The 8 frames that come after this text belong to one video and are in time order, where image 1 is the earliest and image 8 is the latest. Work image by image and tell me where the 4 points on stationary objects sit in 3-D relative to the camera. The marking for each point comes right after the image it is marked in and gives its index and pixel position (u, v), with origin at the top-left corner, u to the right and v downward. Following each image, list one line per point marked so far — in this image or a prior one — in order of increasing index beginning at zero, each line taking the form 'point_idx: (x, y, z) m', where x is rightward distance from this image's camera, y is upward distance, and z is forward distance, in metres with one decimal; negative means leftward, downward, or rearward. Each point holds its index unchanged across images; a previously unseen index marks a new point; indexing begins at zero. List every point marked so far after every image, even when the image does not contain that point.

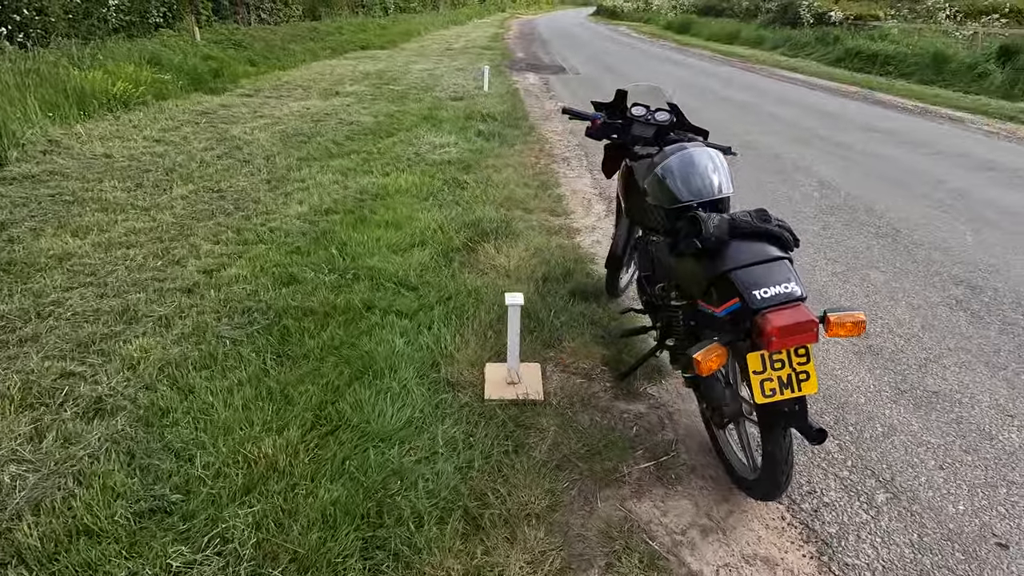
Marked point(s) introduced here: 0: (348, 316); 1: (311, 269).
0: (-1.0, -0.2, +3.3) m
1: (-1.4, +0.1, +3.8) m
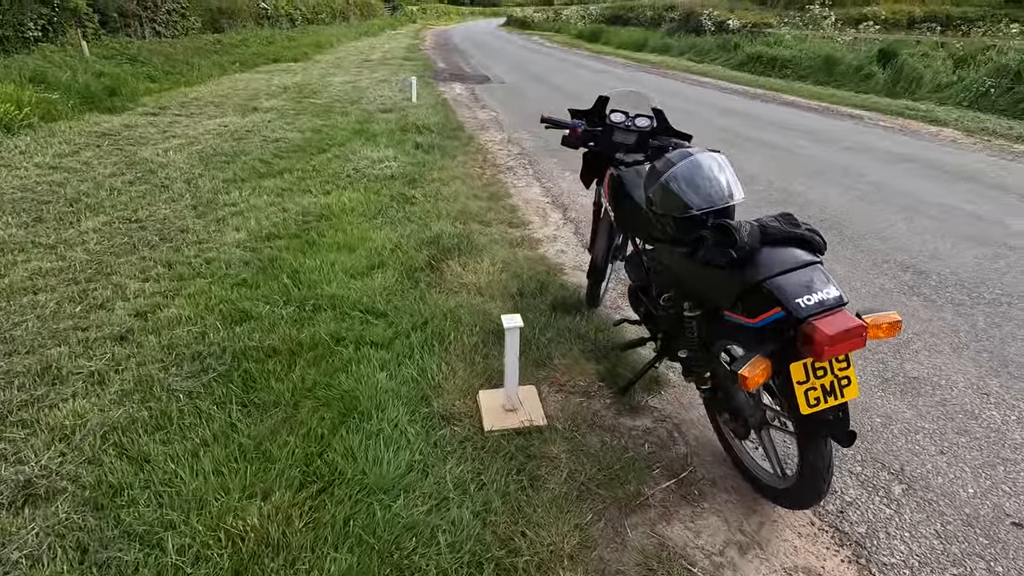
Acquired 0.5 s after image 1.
0: (-1.1, -0.4, +3.0) m
1: (-1.6, -0.1, +3.5) m
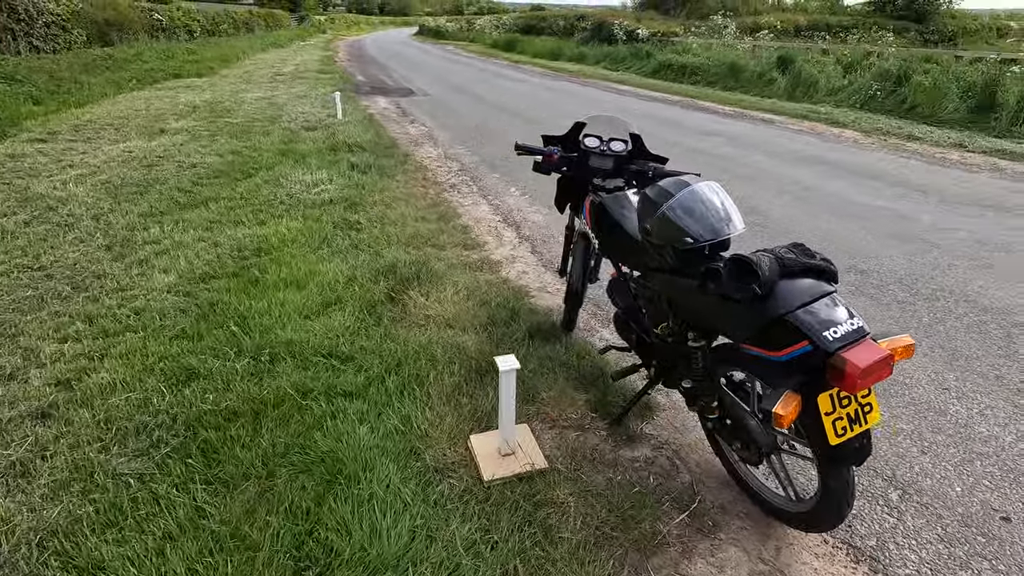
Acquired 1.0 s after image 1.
0: (-1.1, -0.6, +2.7) m
1: (-1.7, -0.4, +3.1) m
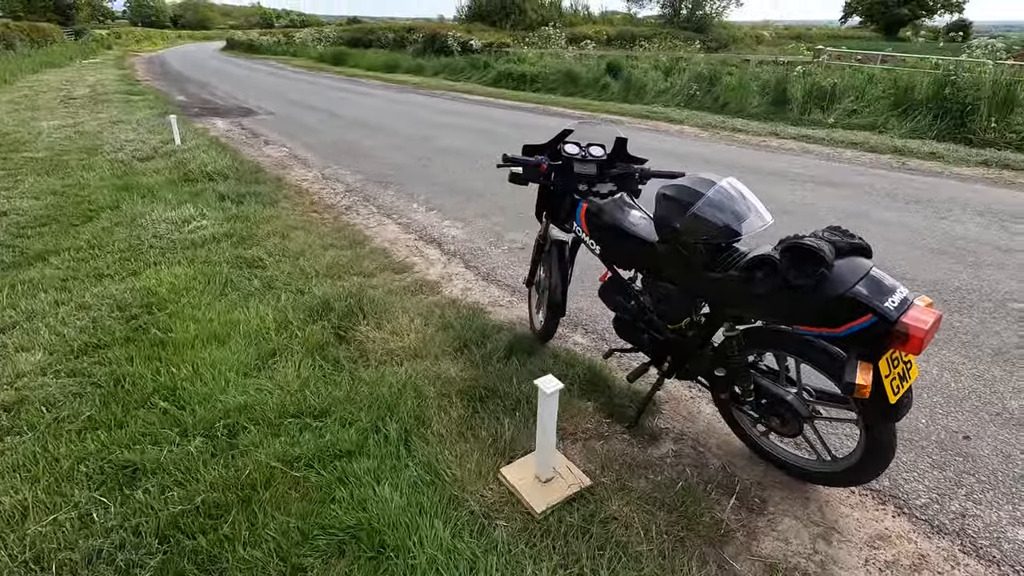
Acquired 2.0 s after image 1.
0: (-1.0, -0.8, +2.3) m
1: (-1.7, -0.7, +2.5) m
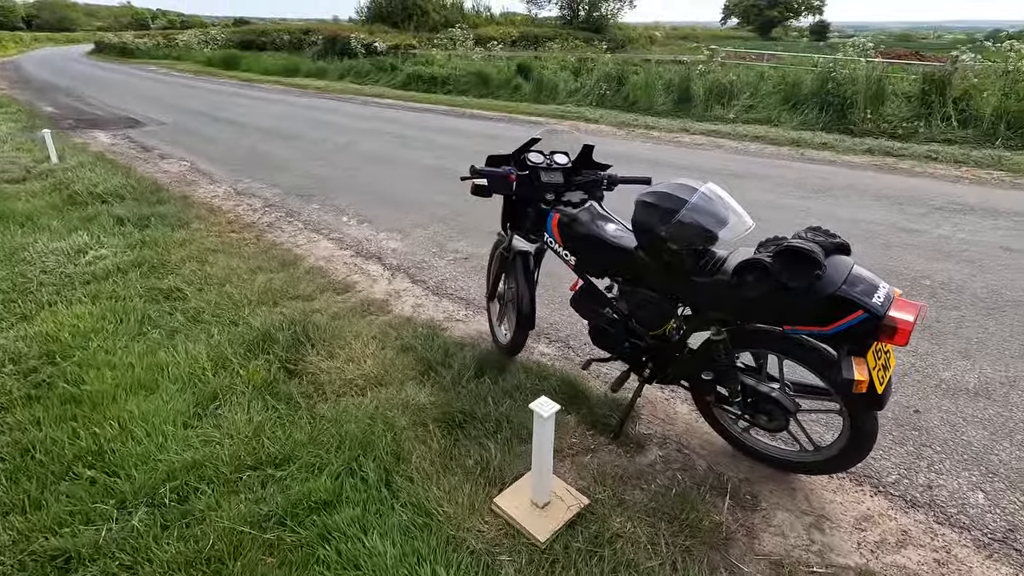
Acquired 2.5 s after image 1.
0: (-1.0, -1.0, +2.0) m
1: (-1.7, -0.9, +2.1) m
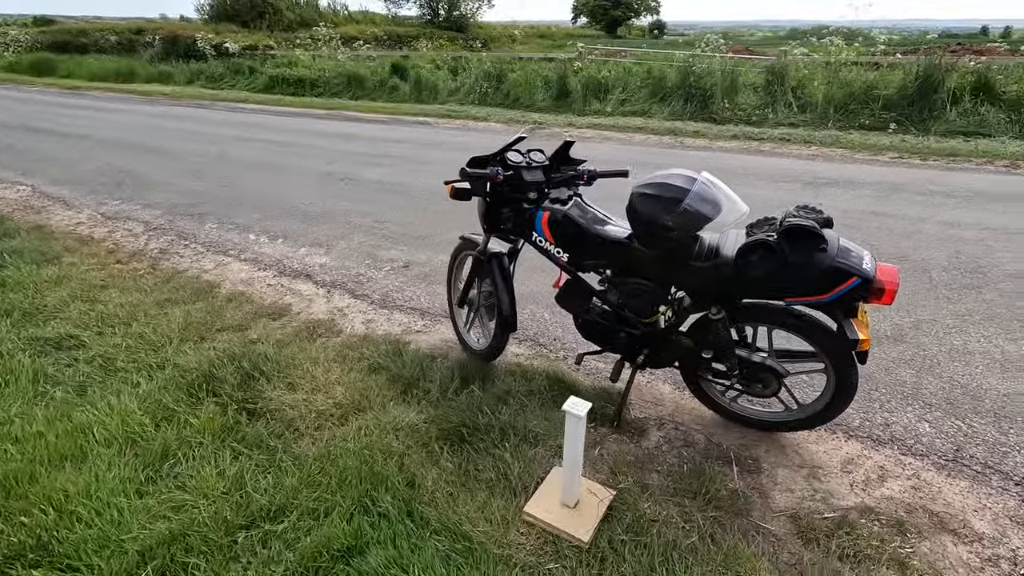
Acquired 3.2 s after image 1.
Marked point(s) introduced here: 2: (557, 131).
0: (-0.7, -1.1, +1.8) m
1: (-1.5, -1.1, +1.7) m
2: (+0.9, +3.2, +11.1) m
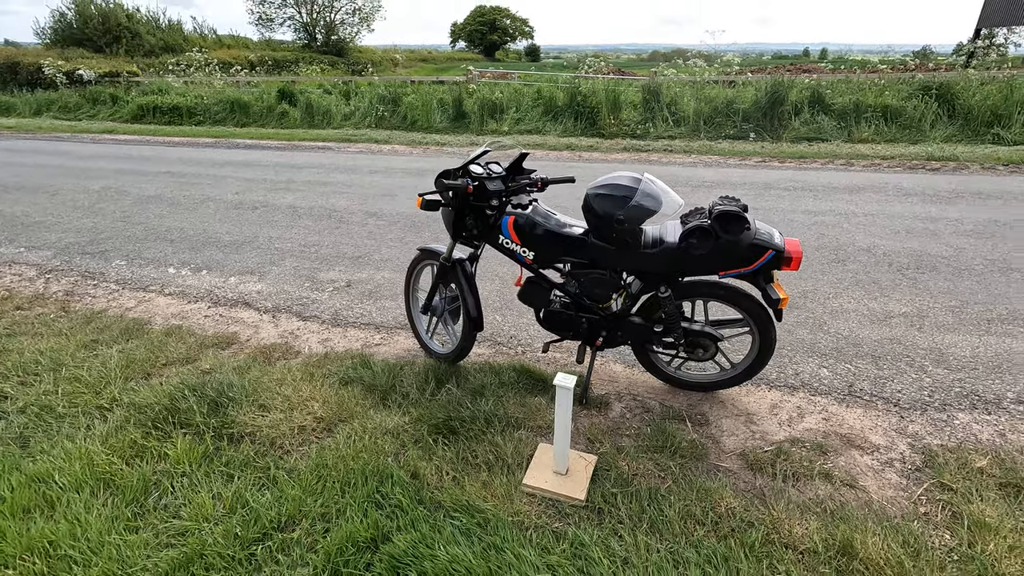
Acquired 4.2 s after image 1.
0: (-0.6, -1.1, +1.8) m
1: (-1.4, -1.2, +1.7) m
2: (-1.1, +2.9, +11.4) m
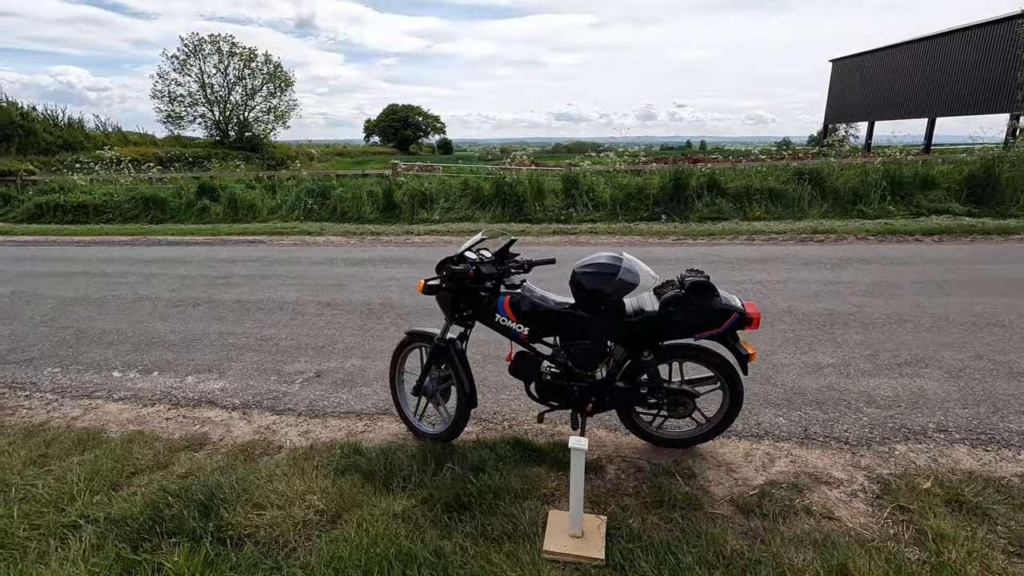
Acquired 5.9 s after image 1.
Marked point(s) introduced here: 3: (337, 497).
0: (-0.4, -1.4, +1.8) m
1: (-1.1, -1.5, +1.5) m
2: (-2.5, +1.1, +11.7) m
3: (-1.0, -1.2, +3.0) m
